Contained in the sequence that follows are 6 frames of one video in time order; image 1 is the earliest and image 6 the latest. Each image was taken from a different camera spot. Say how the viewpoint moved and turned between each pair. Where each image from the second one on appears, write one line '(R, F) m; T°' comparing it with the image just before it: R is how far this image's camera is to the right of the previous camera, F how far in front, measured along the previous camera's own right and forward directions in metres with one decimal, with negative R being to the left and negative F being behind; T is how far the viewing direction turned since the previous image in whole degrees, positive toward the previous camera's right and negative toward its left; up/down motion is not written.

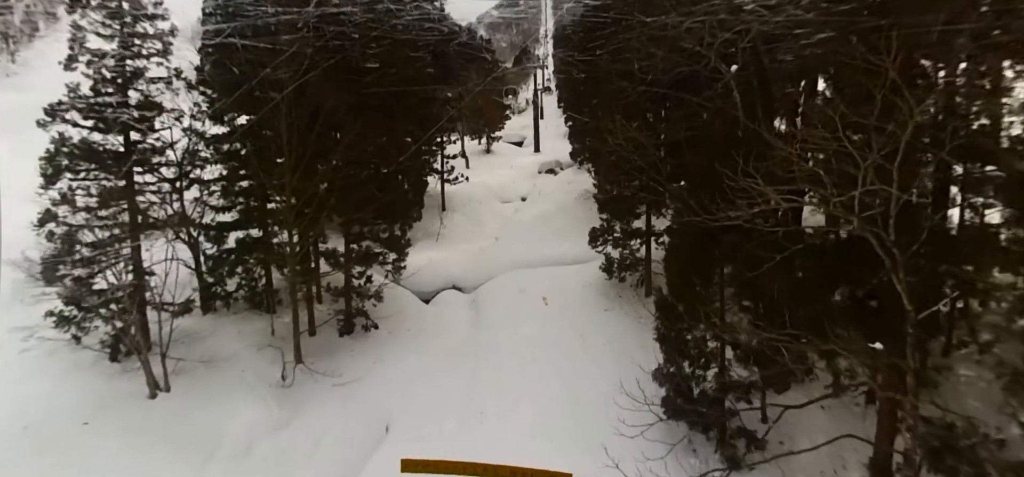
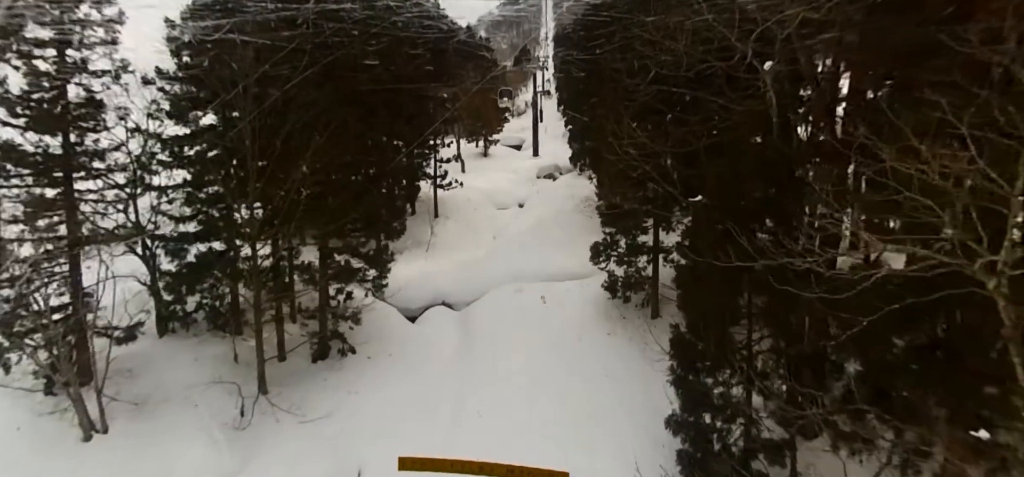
(+0.1, +1.1) m; 0°
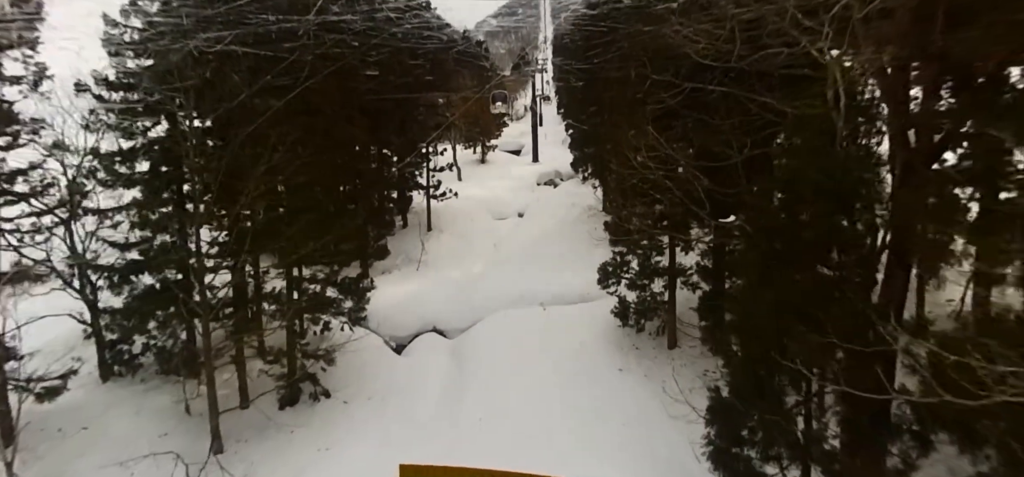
(+0.1, +1.3) m; 0°
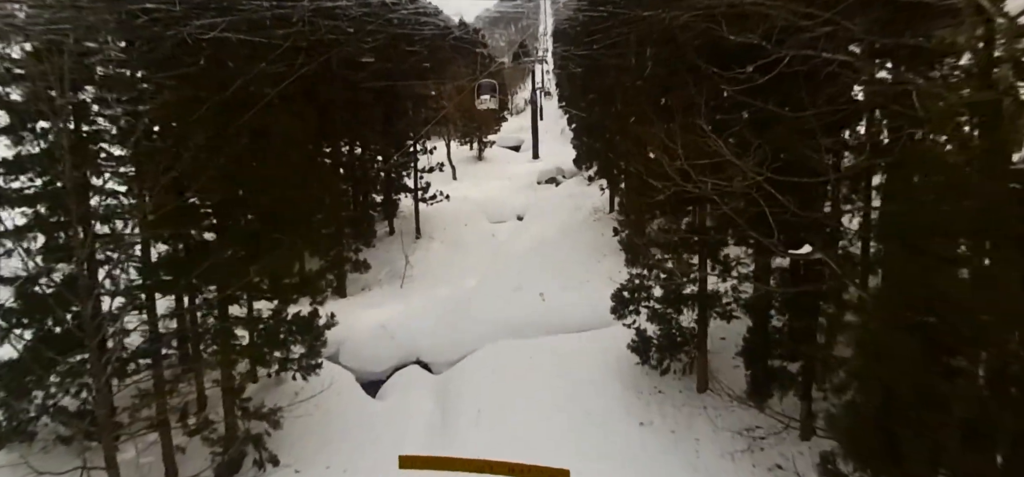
(+0.1, +1.7) m; 0°
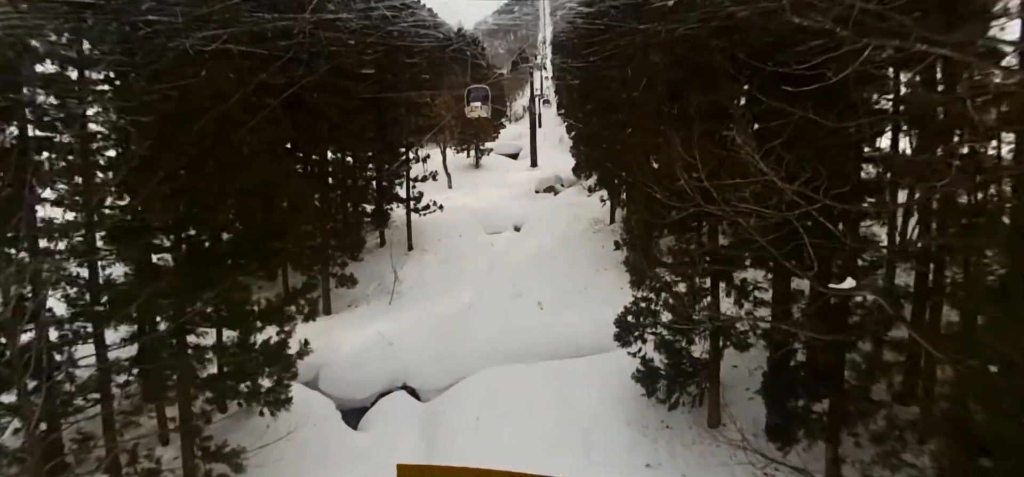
(+0.1, +0.7) m; 0°
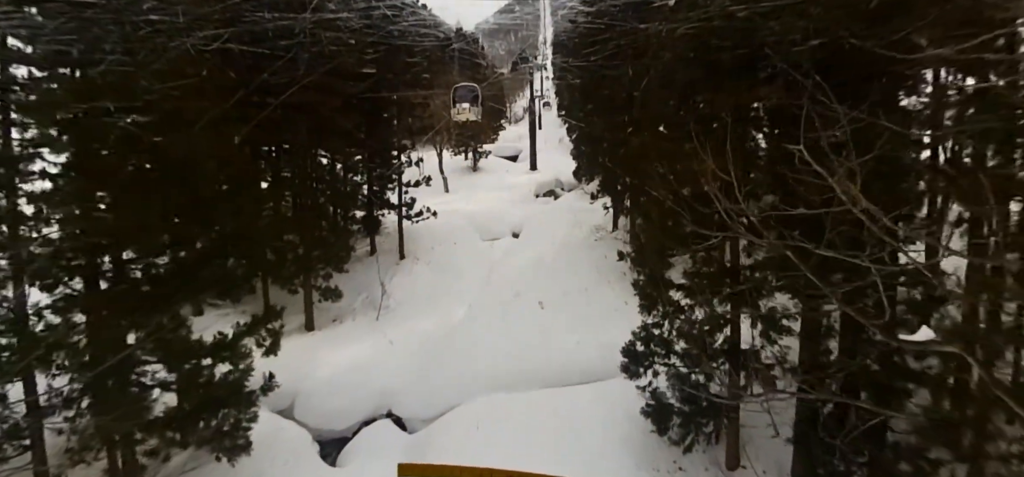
(+0.1, +0.8) m; 0°
